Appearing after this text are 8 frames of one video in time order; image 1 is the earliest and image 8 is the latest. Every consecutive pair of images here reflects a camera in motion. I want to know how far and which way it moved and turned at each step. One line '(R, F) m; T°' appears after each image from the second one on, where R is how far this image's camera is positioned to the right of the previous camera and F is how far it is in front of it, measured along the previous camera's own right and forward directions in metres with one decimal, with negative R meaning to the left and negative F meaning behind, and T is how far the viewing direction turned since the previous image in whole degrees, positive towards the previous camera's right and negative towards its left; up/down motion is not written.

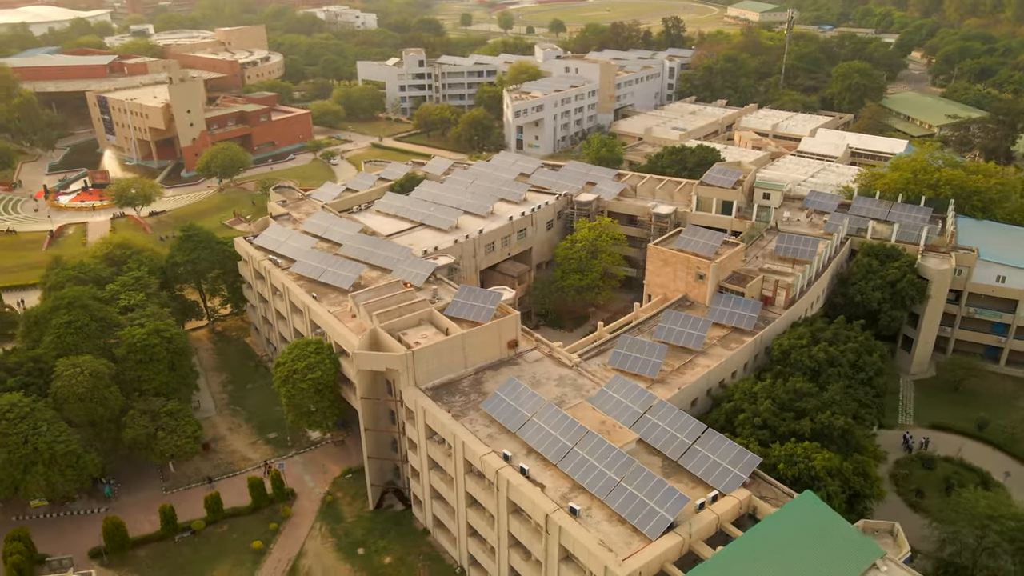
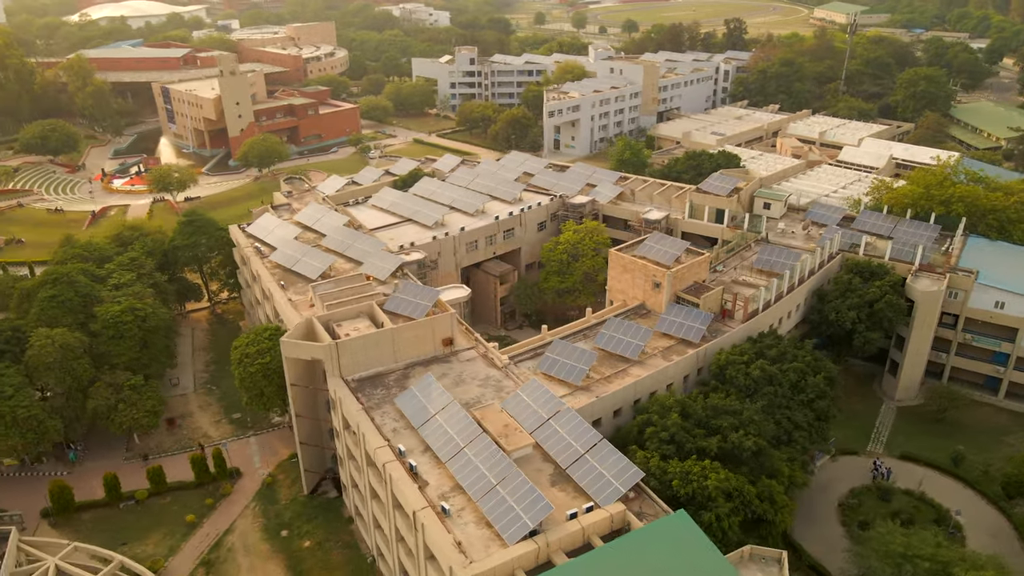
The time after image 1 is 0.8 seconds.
(+7.9, +0.4) m; -6°
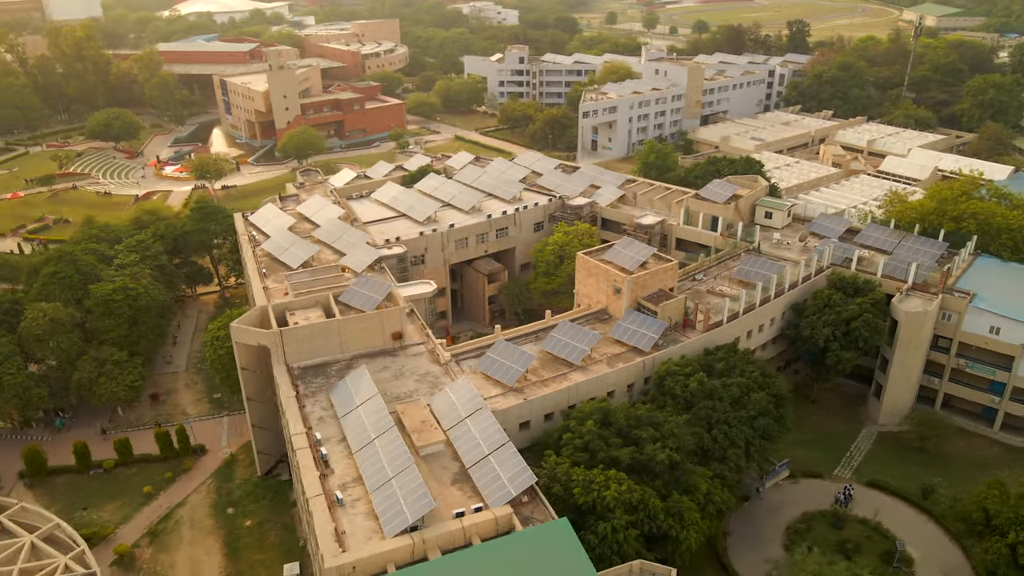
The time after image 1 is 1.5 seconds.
(+7.0, +0.3) m; -6°
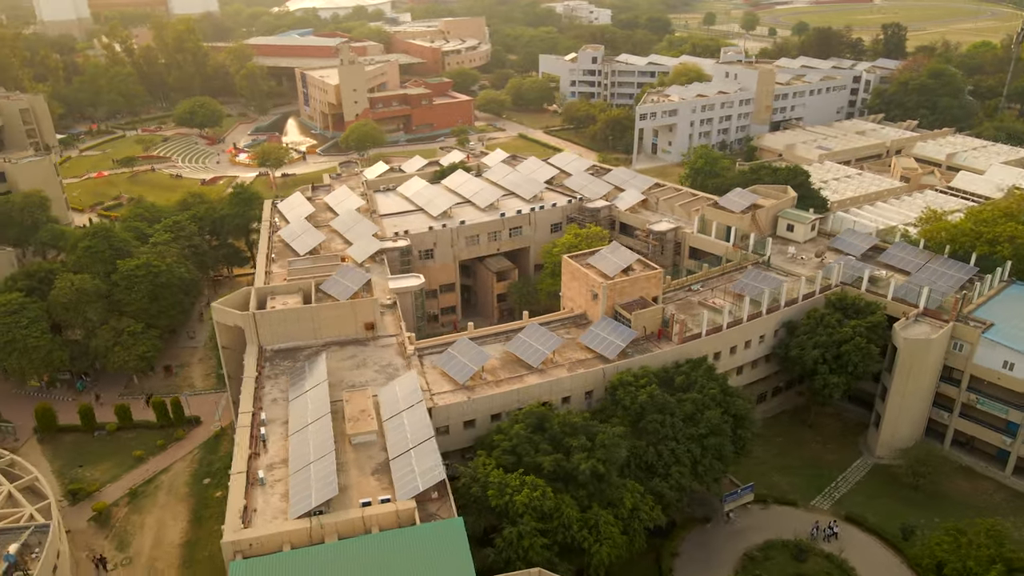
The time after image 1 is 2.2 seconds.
(+7.1, +0.5) m; -8°
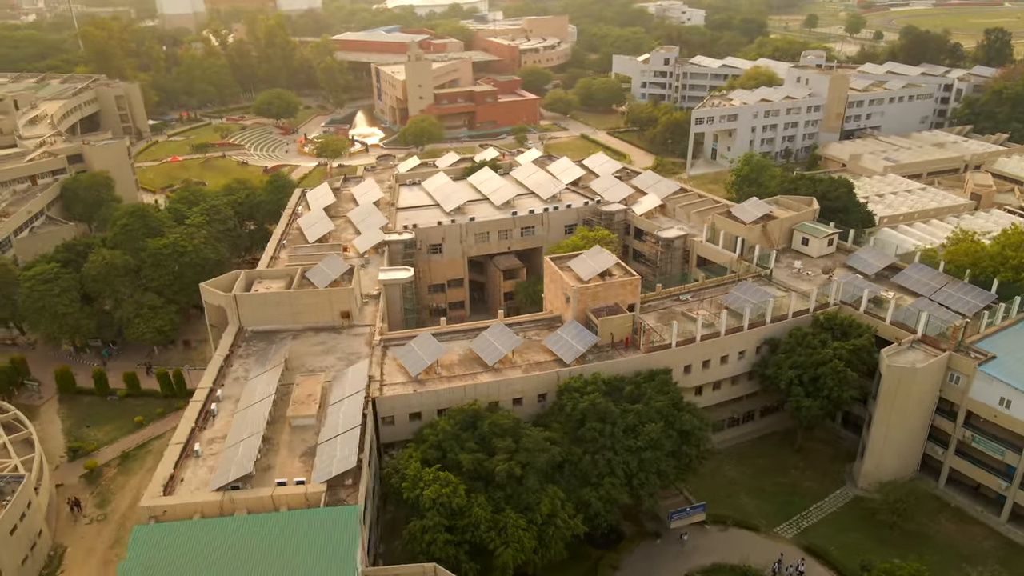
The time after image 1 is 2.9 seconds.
(+7.1, +0.4) m; -7°
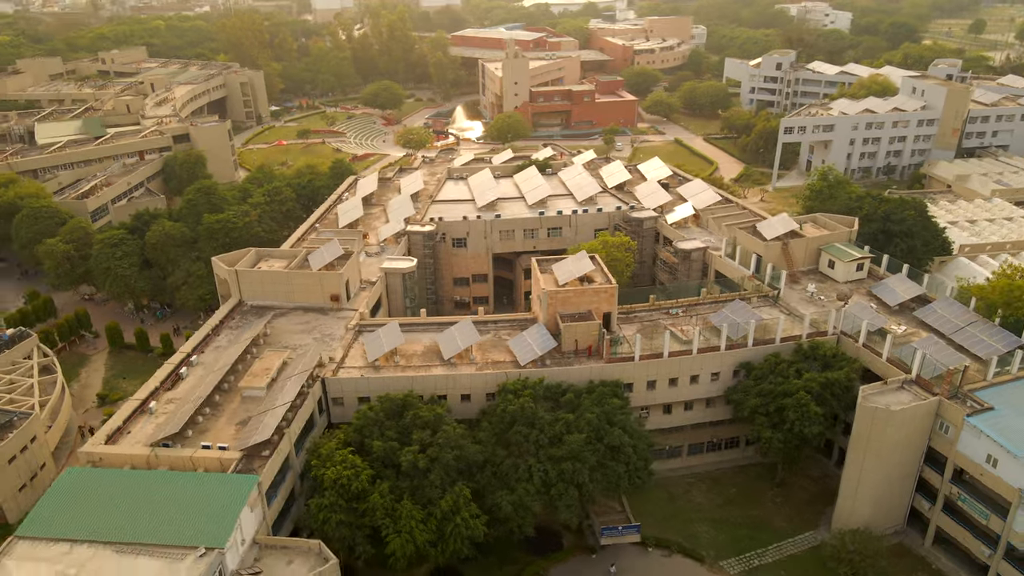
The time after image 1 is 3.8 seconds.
(+9.2, +0.8) m; -11°
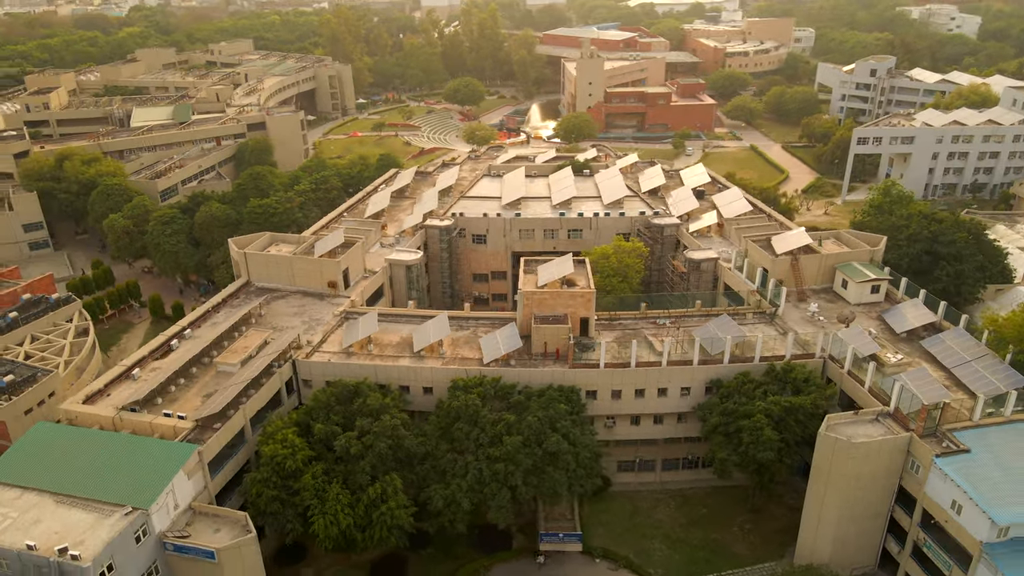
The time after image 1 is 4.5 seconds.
(+7.1, +0.5) m; -8°
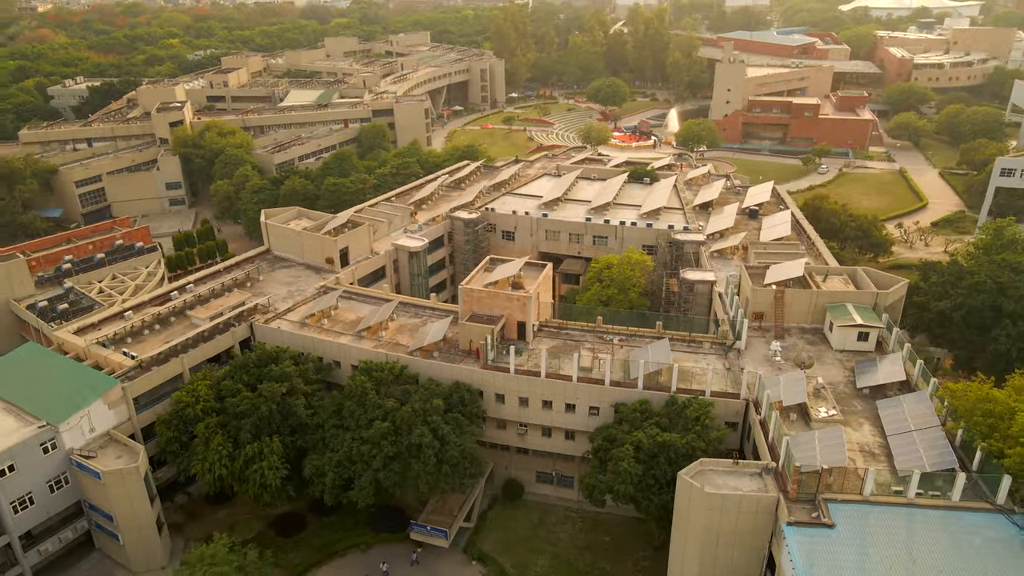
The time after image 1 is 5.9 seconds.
(+14.1, +1.7) m; -15°
